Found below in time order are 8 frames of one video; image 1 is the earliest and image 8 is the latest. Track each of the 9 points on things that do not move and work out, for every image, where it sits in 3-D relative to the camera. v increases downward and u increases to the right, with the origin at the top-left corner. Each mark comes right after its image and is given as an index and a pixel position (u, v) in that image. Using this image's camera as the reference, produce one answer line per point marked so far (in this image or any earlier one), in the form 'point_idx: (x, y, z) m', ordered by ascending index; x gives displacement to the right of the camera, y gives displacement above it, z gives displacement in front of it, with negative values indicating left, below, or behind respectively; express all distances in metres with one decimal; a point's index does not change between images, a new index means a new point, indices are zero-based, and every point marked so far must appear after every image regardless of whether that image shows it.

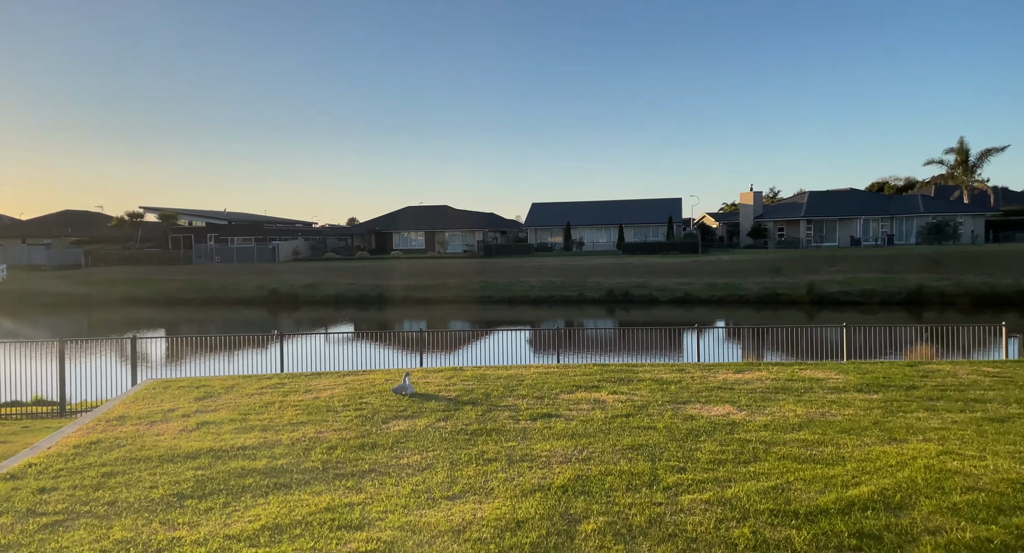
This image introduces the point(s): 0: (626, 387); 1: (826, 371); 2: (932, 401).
0: (+1.1, -1.1, +7.5) m
1: (+4.0, -1.2, +10.0) m
2: (+4.1, -1.2, +7.8) m
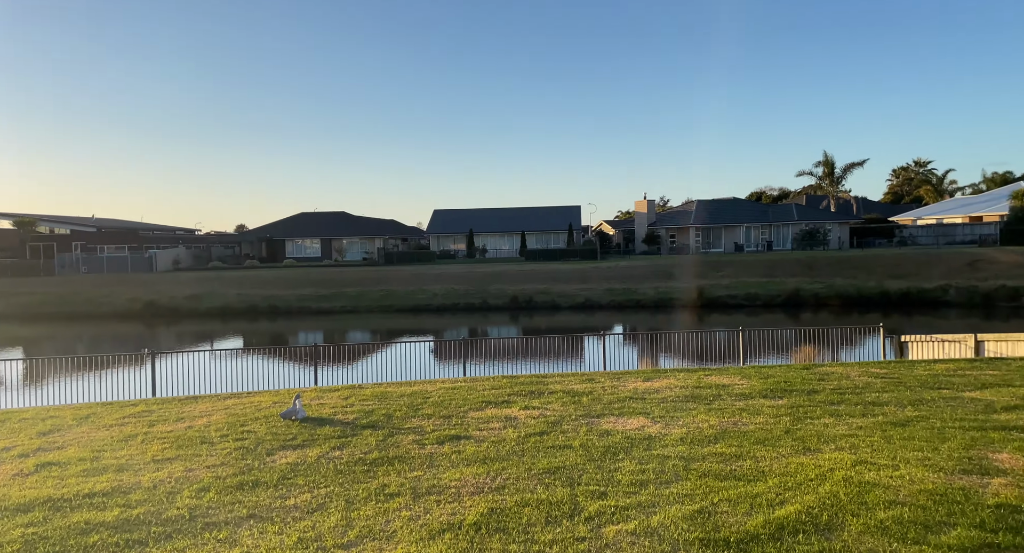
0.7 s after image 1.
0: (+0.2, -1.1, +7.2) m
1: (+2.8, -1.3, +10.0) m
2: (+3.2, -1.3, +7.8) m
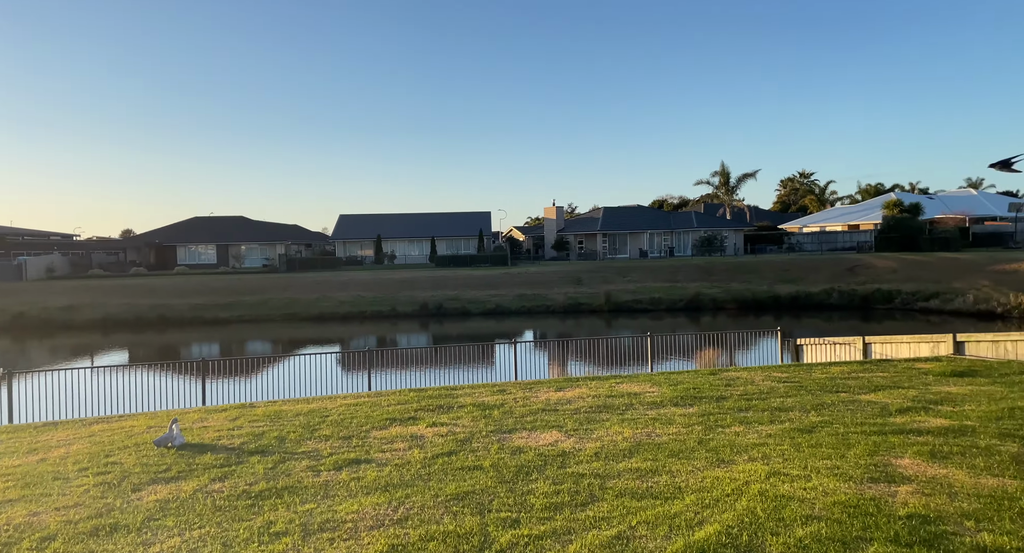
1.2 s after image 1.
0: (-0.6, -1.2, +6.9) m
1: (+1.7, -1.4, +9.9) m
2: (+2.3, -1.4, +7.8) m
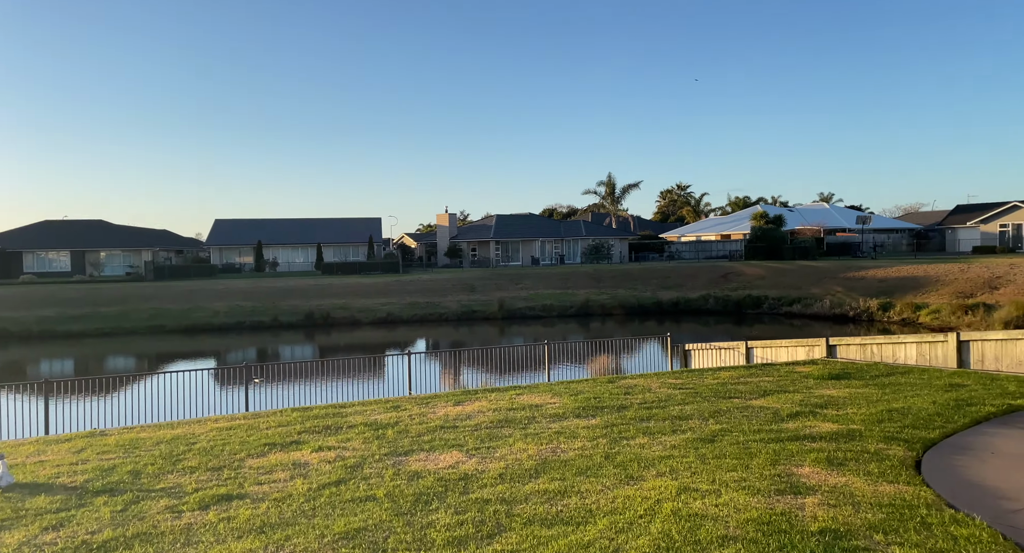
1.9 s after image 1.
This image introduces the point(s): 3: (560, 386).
0: (-1.4, -1.3, +6.3) m
1: (+0.4, -1.4, +9.6) m
2: (+1.3, -1.4, +7.6) m
3: (+0.7, -1.4, +10.6) m
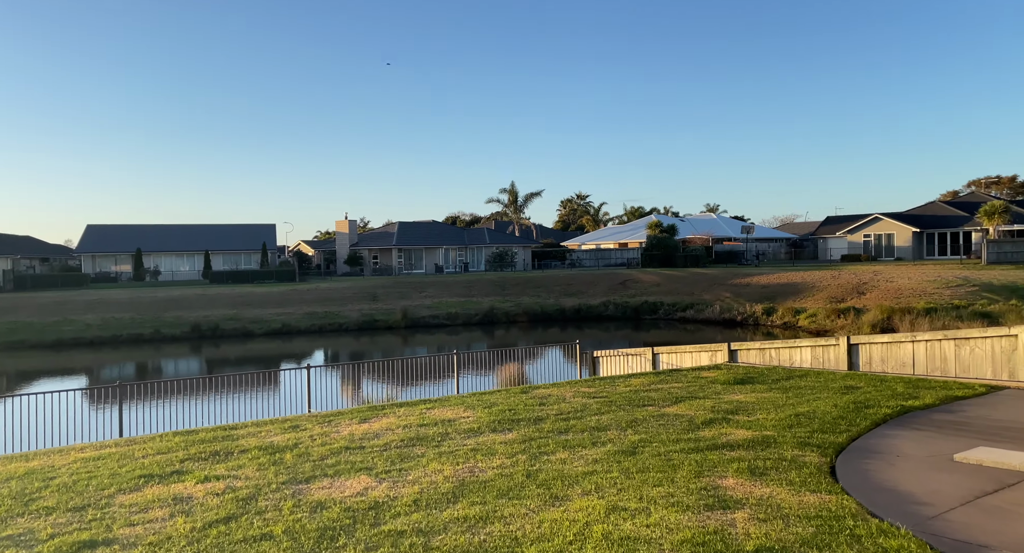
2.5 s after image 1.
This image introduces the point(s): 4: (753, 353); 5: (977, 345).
0: (-2.0, -1.3, +5.6) m
1: (-0.7, -1.5, +9.2) m
2: (+0.5, -1.5, +7.3) m
3: (-0.5, -1.5, +10.1) m
4: (+4.3, -1.4, +14.2) m
5: (+6.9, -1.0, +11.9) m
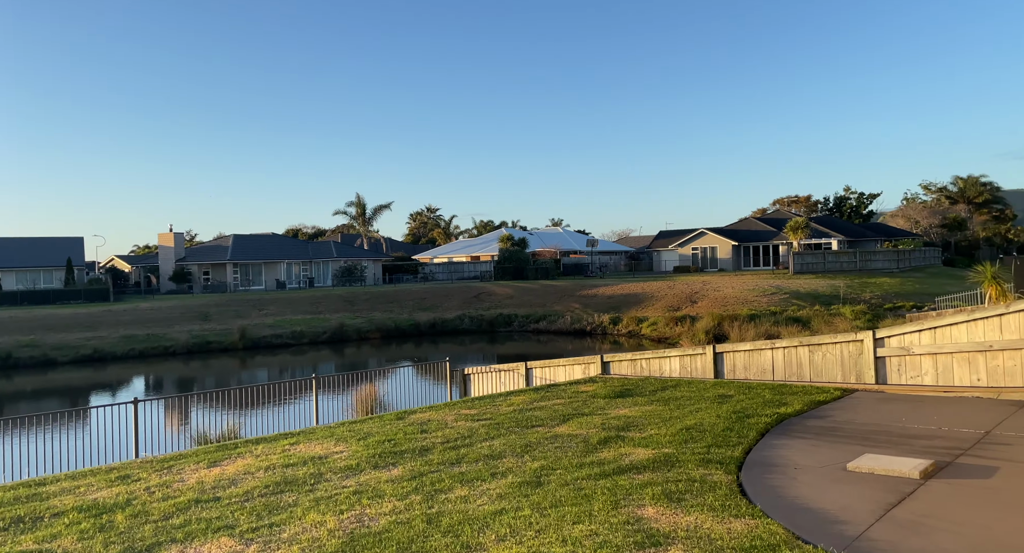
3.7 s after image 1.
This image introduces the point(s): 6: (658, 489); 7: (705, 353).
0: (-2.6, -1.4, +4.5) m
1: (-2.0, -1.7, +8.2) m
2: (-0.5, -1.6, +6.6) m
3: (-1.9, -1.7, +9.2) m
4: (+2.0, -1.6, +14.1) m
5: (+4.9, -1.1, +12.3) m
6: (+1.1, -1.6, +5.9) m
7: (+3.2, -1.3, +13.3) m
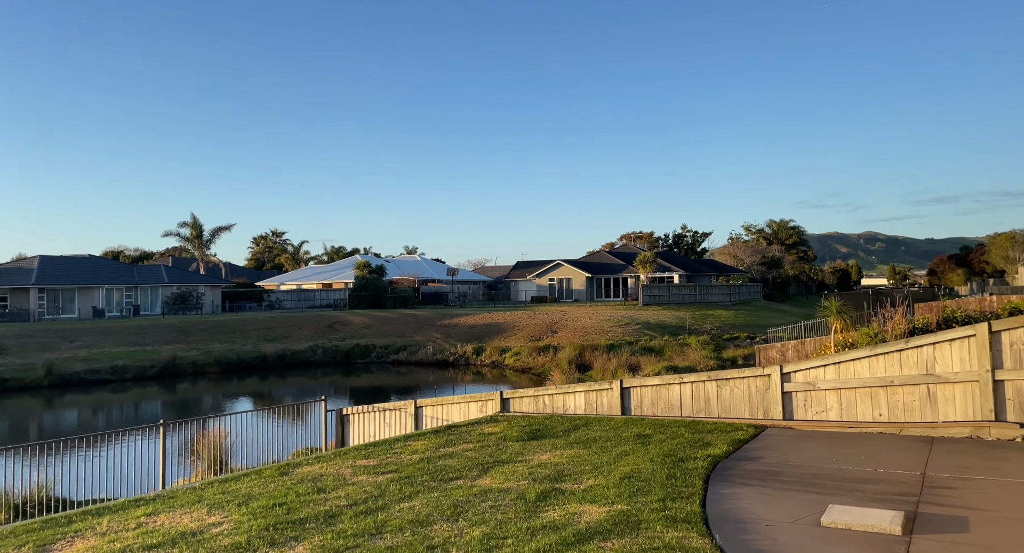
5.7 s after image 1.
0: (-2.6, -1.5, +2.9) m
1: (-2.6, -1.9, +6.6) m
2: (-0.9, -1.8, +5.3) m
3: (-2.8, -2.0, +7.6) m
4: (+0.2, -2.1, +13.1) m
5: (+3.4, -1.6, +12.0) m
6: (+0.8, -1.8, +4.9) m
7: (+1.5, -1.8, +12.6) m
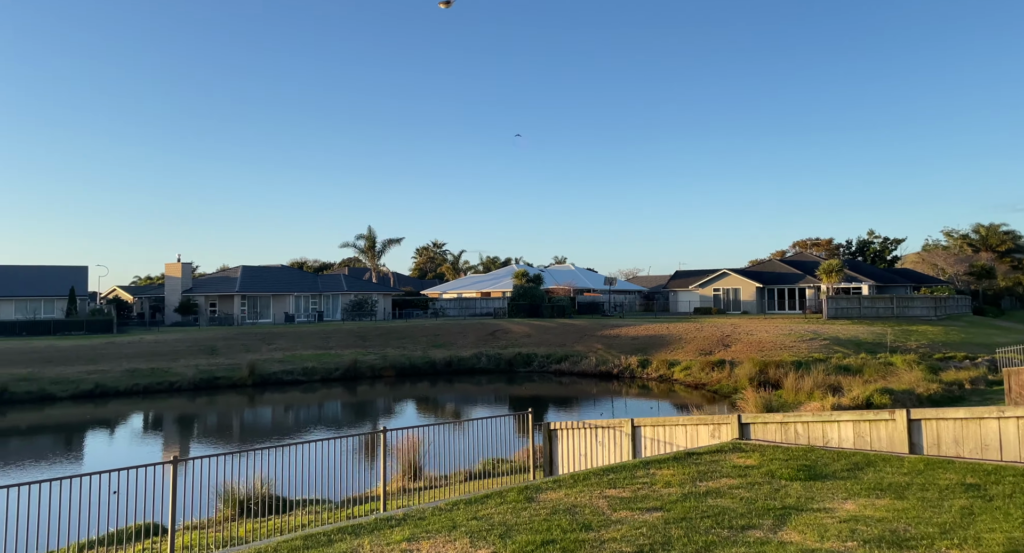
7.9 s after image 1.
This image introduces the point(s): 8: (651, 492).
0: (-1.2, -1.3, +1.2) m
1: (-0.5, -1.8, +4.9) m
2: (+1.0, -1.6, +3.3) m
3: (-0.5, -1.8, +5.9) m
4: (+3.5, -2.0, +10.7) m
5: (+6.4, -1.6, +9.0) m
6: (+2.5, -1.6, +2.5) m
7: (+4.7, -1.8, +10.0) m
8: (+1.2, -1.9, +6.9) m
